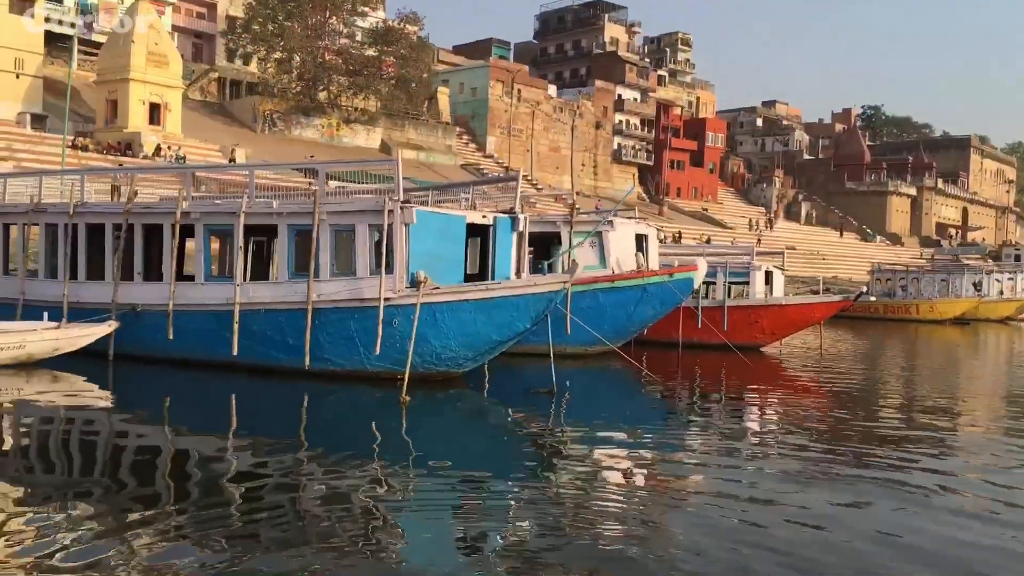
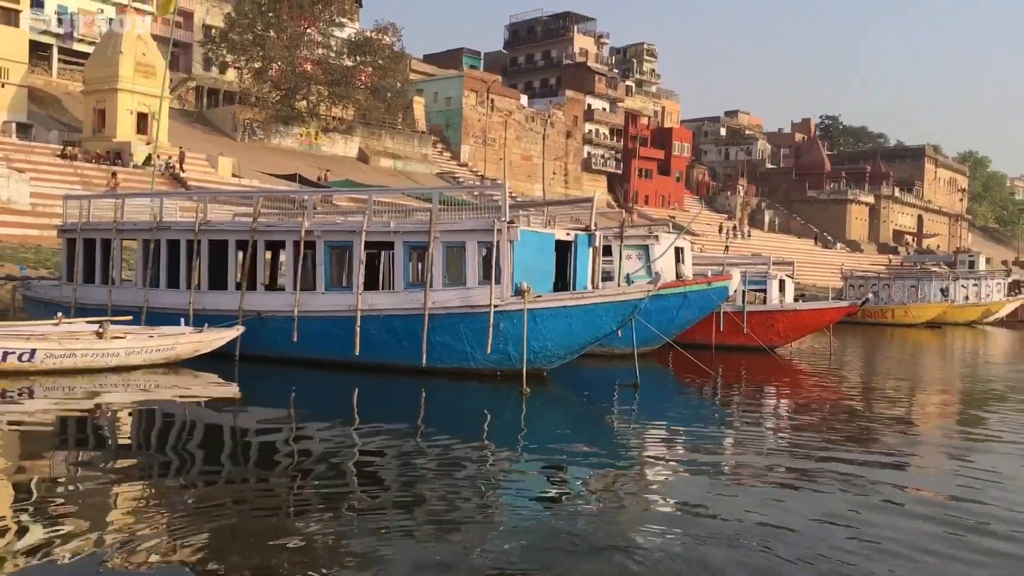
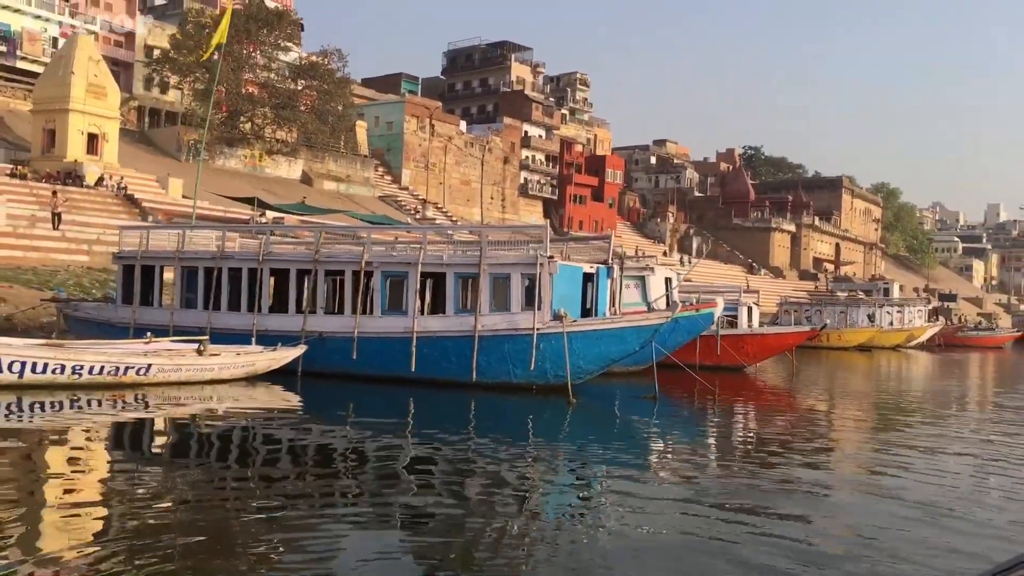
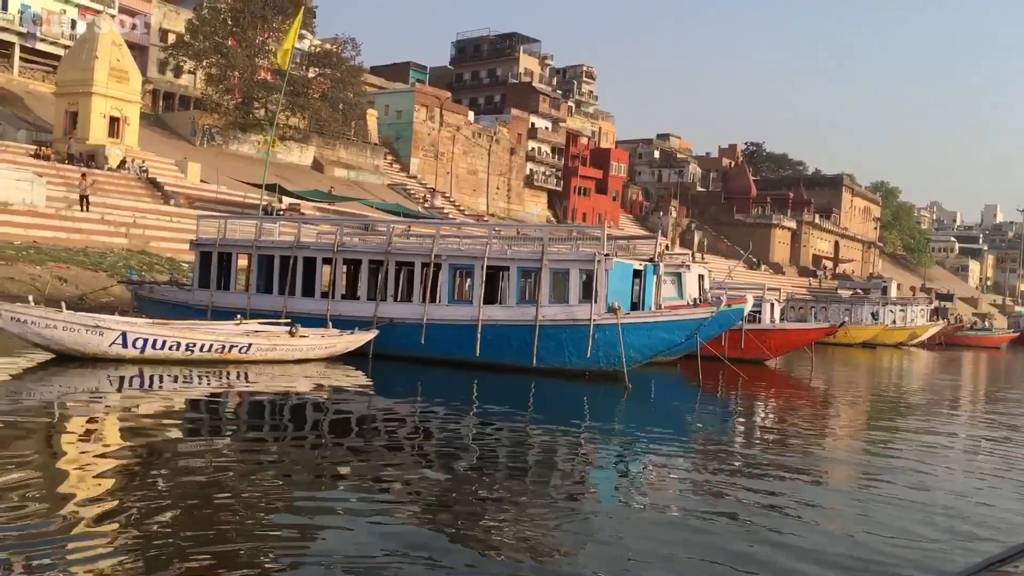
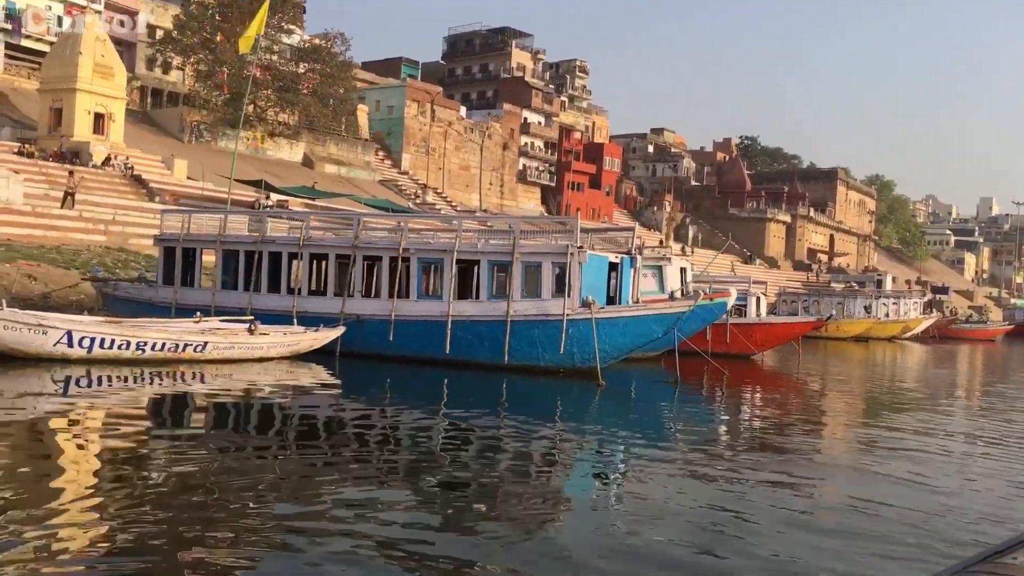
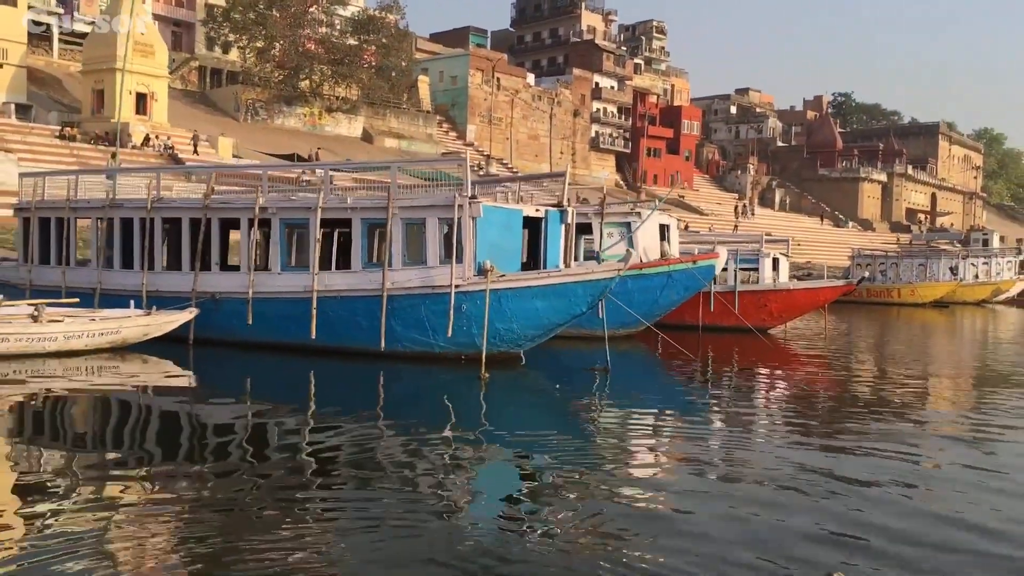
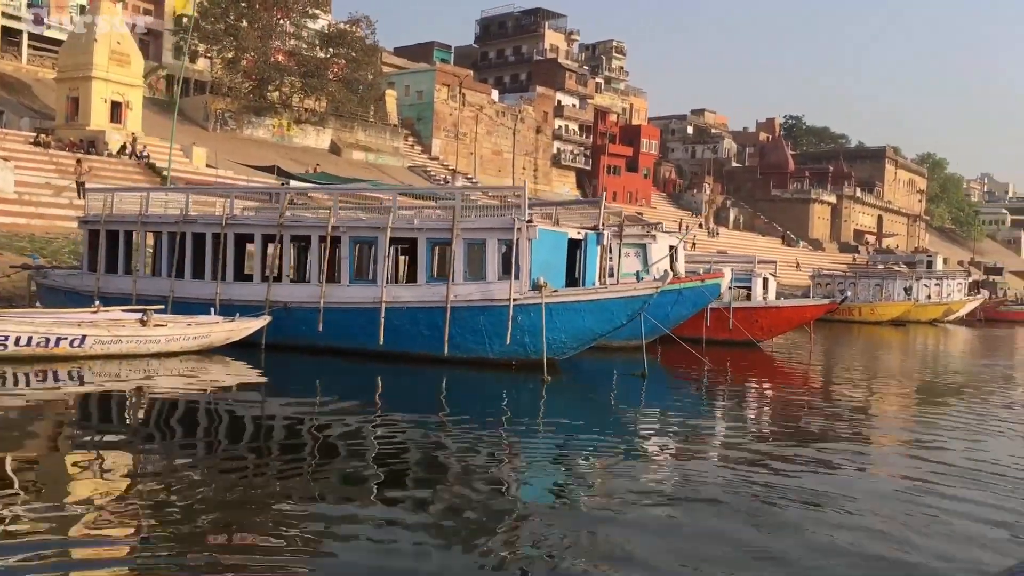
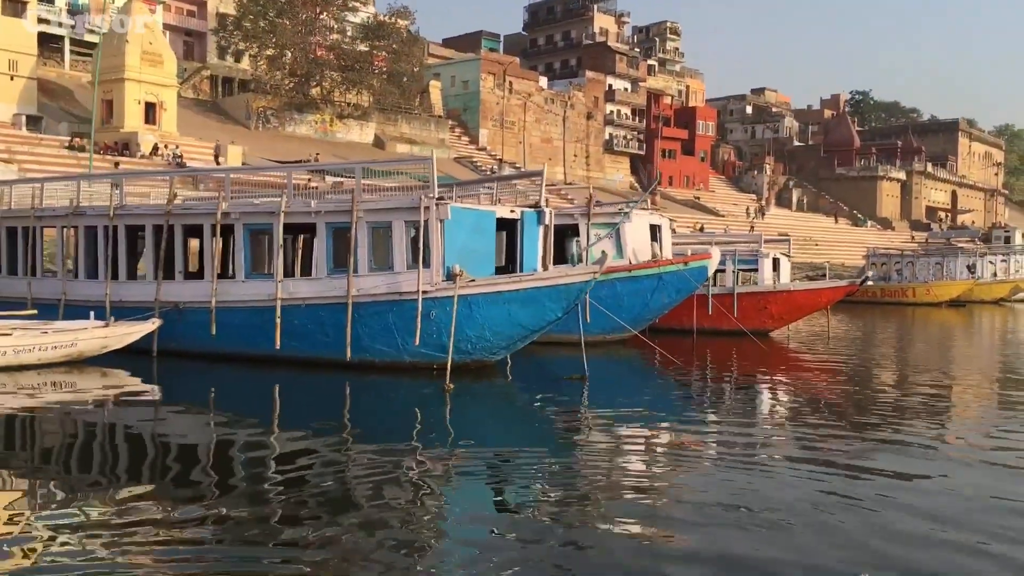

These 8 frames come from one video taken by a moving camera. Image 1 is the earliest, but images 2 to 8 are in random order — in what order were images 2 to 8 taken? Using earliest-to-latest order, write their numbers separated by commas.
8, 6, 2, 7, 3, 5, 4
